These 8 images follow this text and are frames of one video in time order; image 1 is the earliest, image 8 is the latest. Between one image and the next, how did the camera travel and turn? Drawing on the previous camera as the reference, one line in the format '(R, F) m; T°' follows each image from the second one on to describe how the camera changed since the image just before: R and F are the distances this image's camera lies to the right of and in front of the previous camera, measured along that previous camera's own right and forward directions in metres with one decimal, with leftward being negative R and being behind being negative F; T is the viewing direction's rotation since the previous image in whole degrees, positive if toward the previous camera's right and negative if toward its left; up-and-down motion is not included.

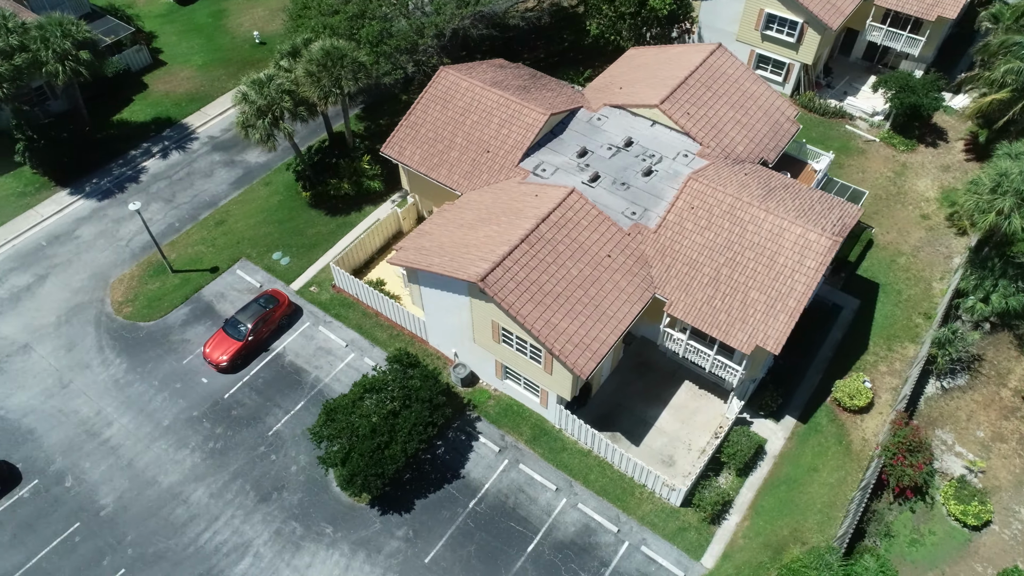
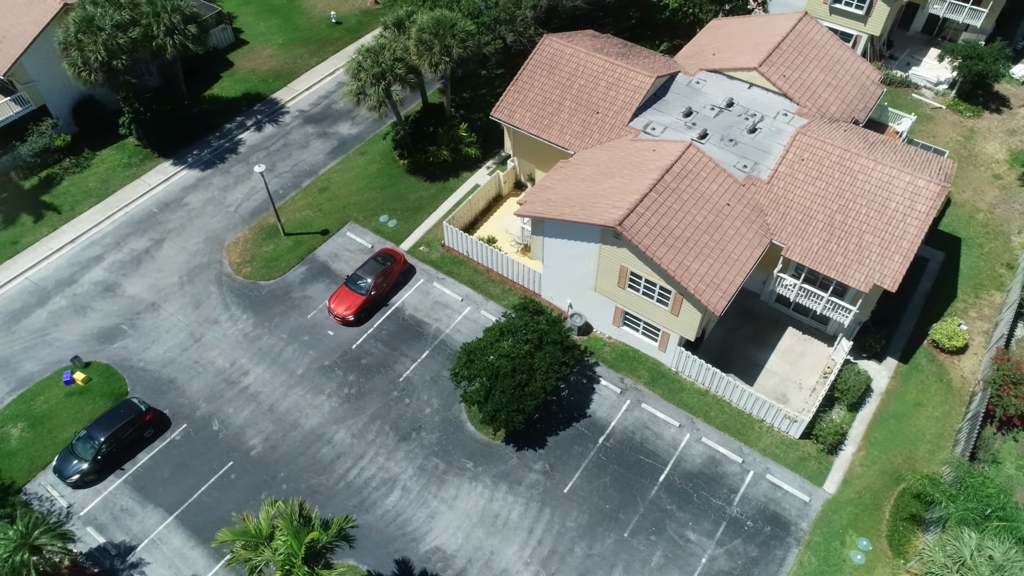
(-5.0, -1.4) m; 0°
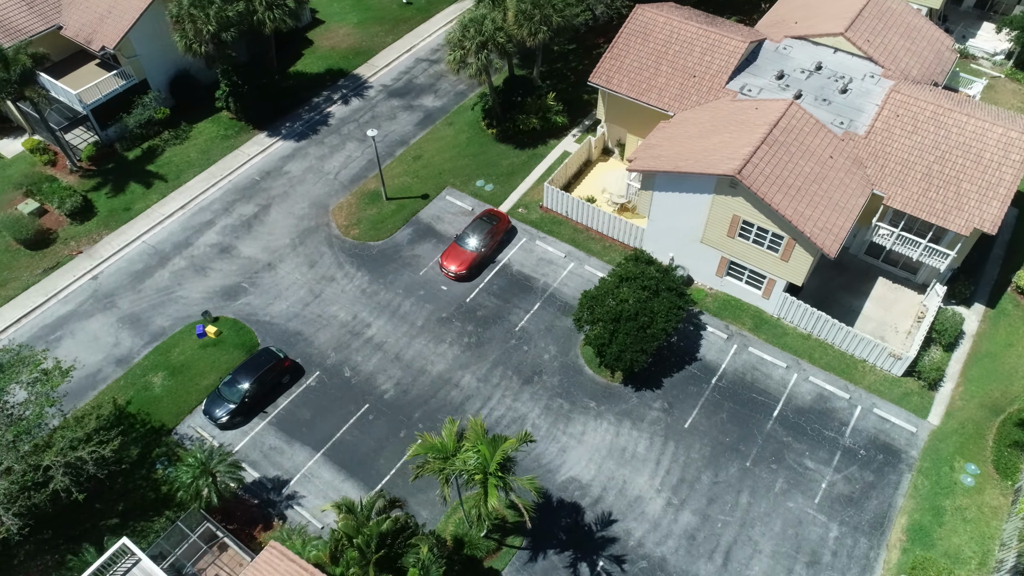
(-5.0, -1.4) m; 0°
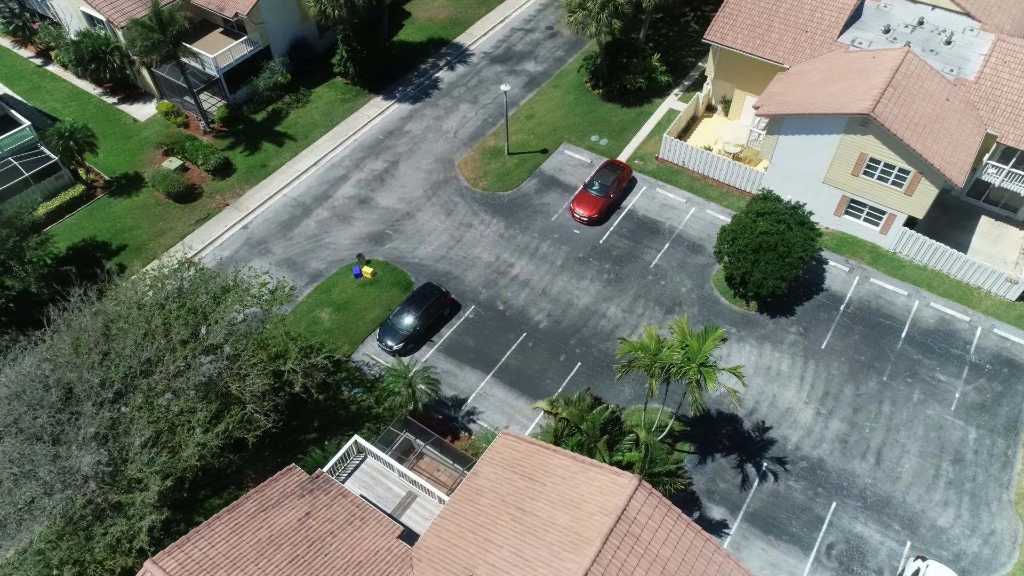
(-6.6, -2.0) m; +1°
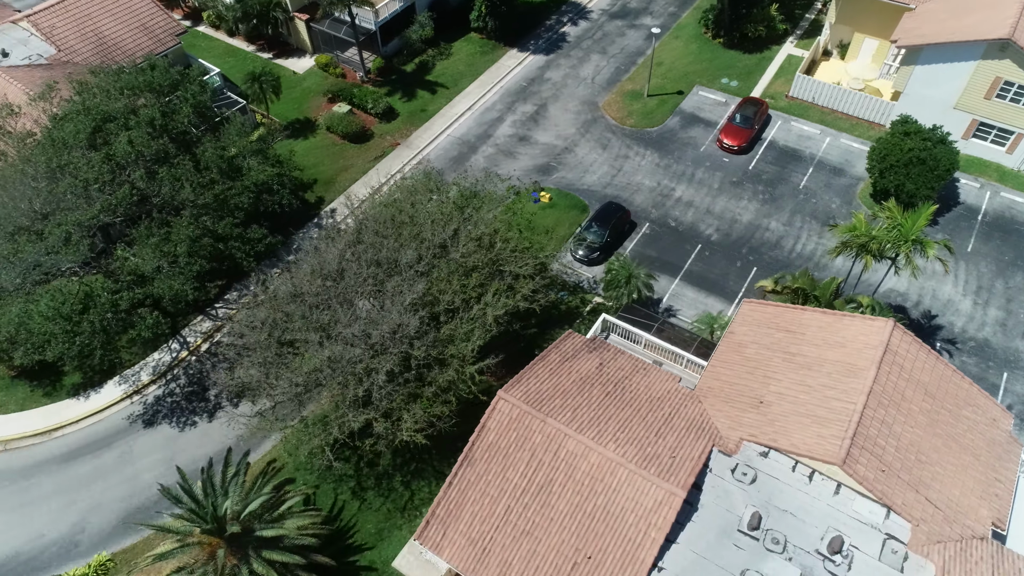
(-8.9, -2.8) m; +1°
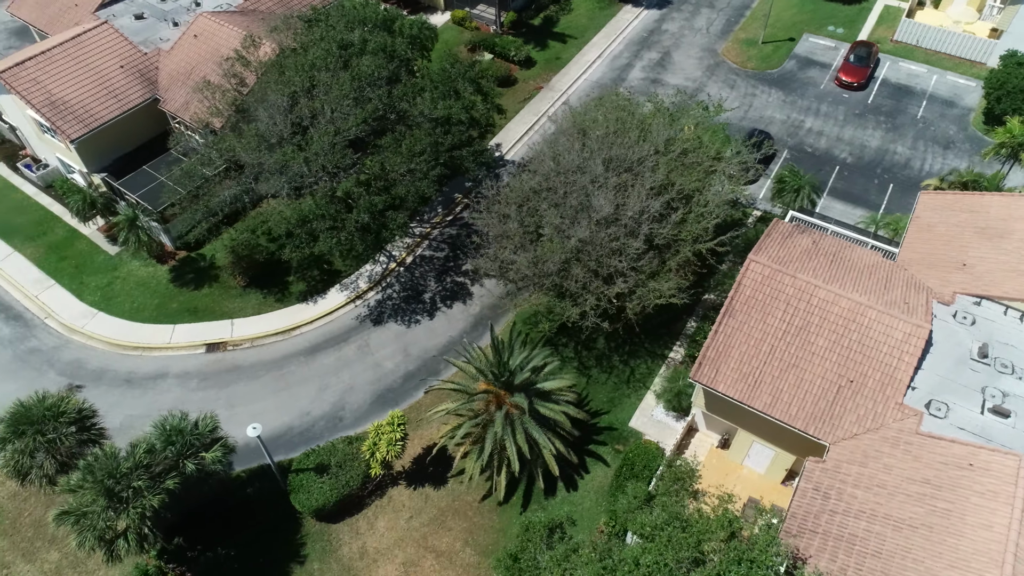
(-8.8, -2.9) m; +1°
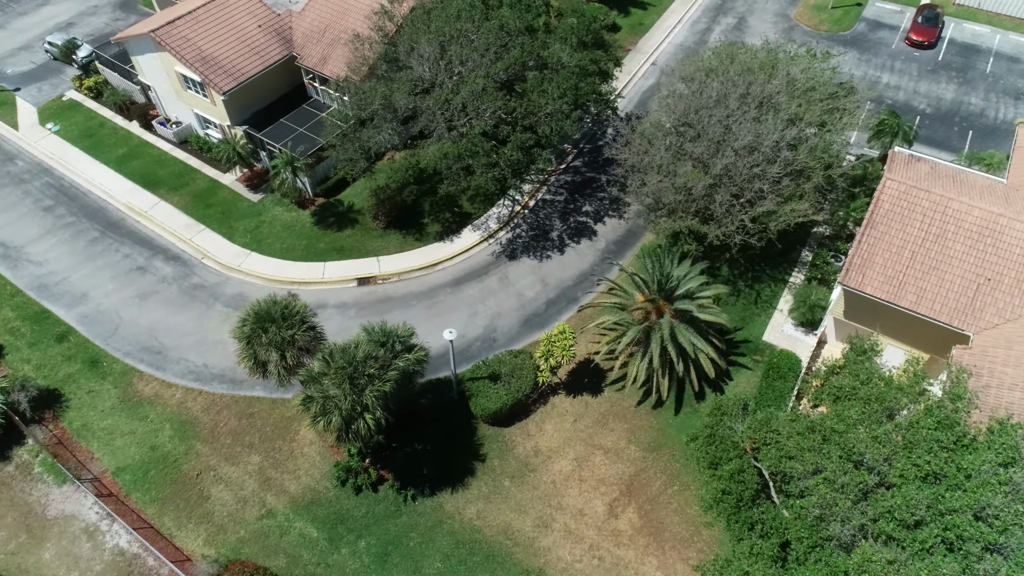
(-6.3, -2.2) m; +1°
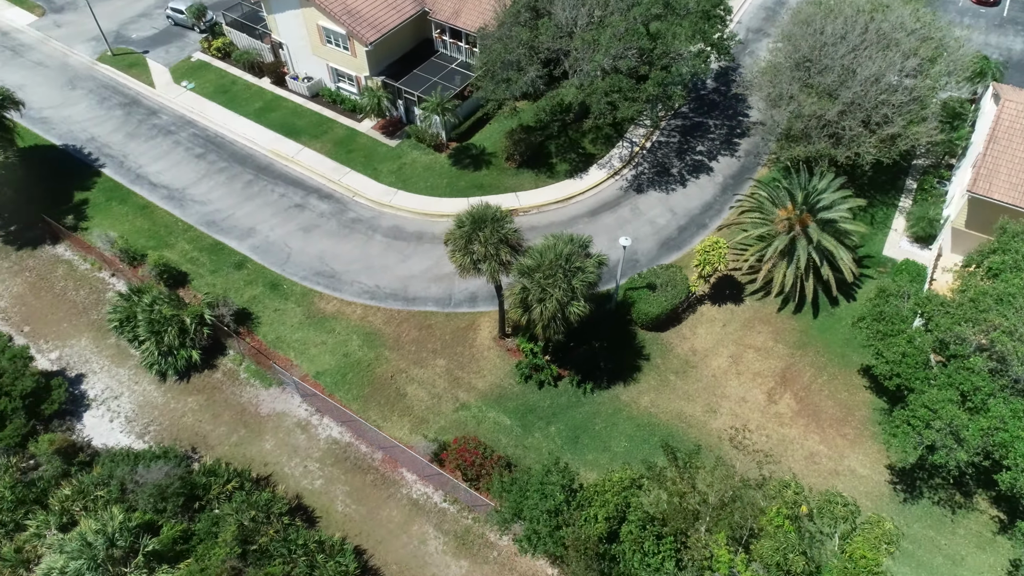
(-7.0, -2.5) m; +1°
